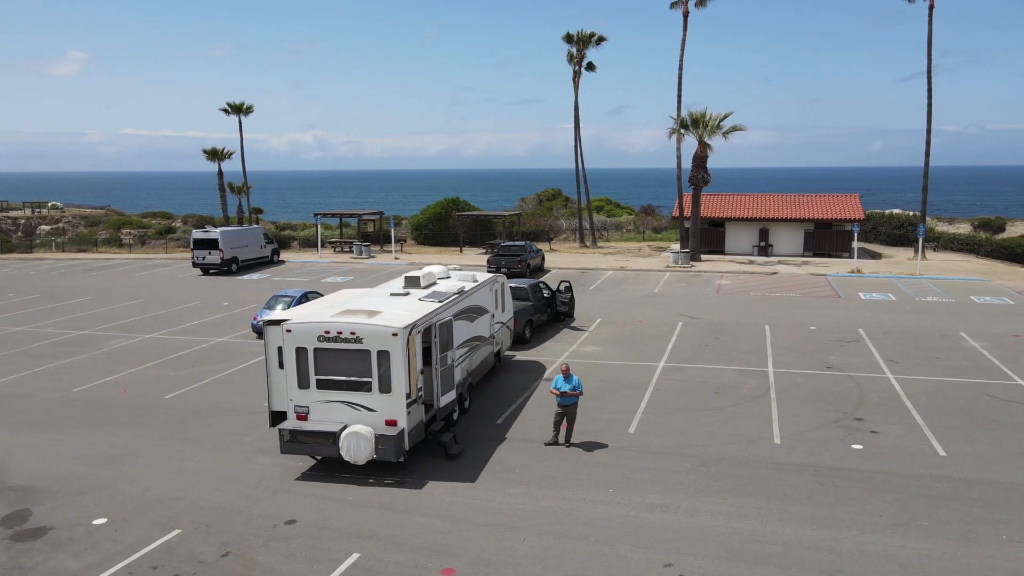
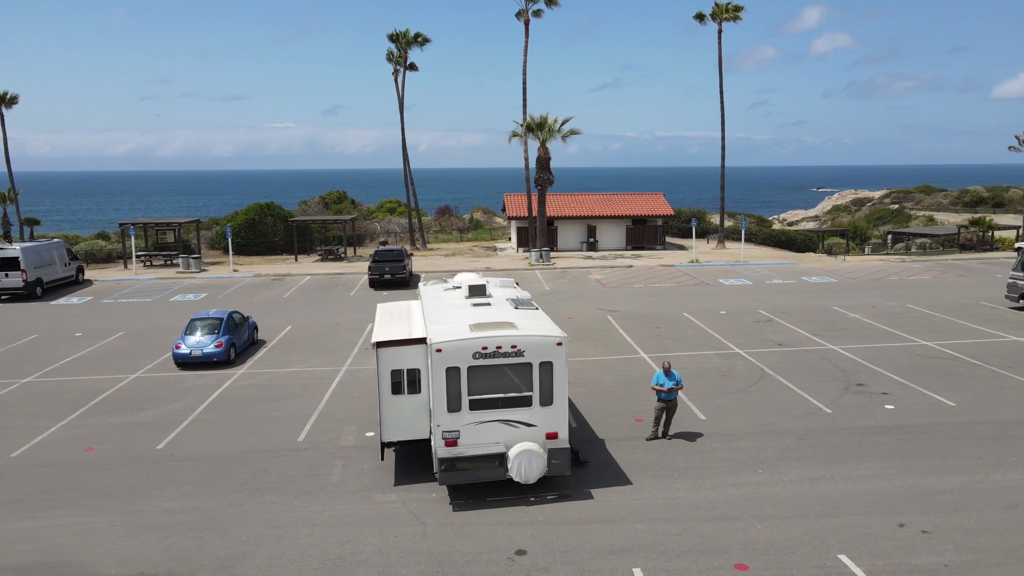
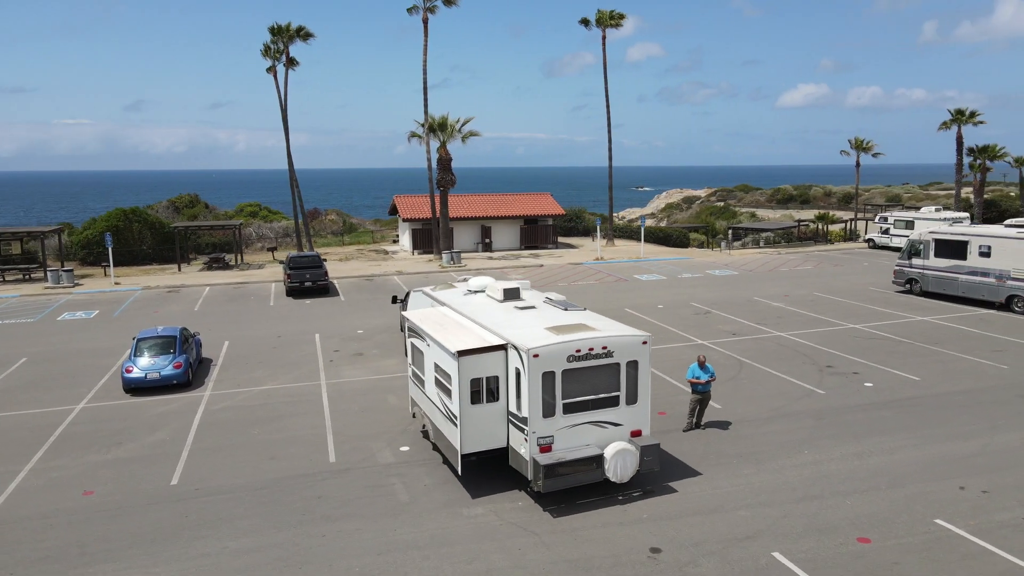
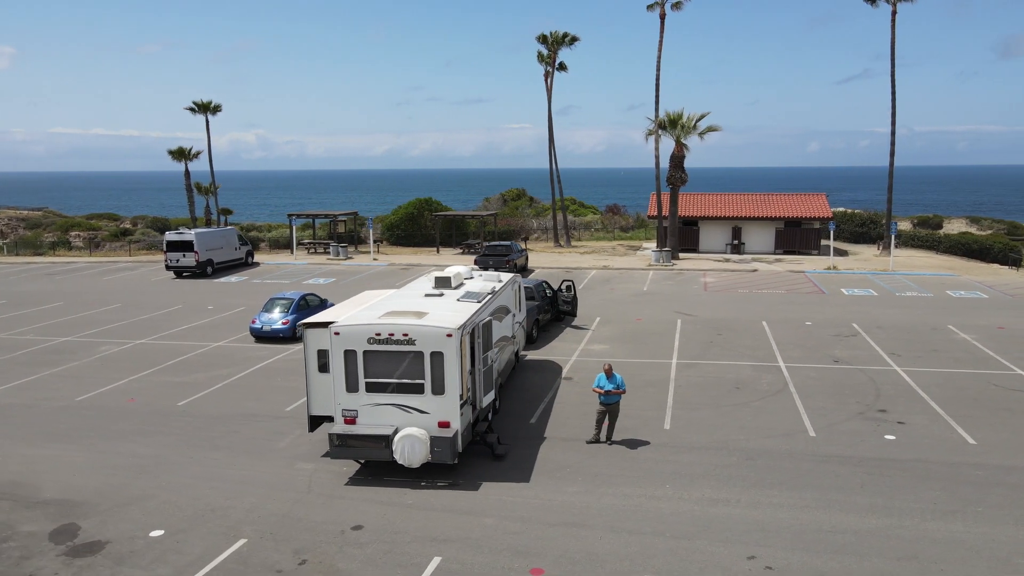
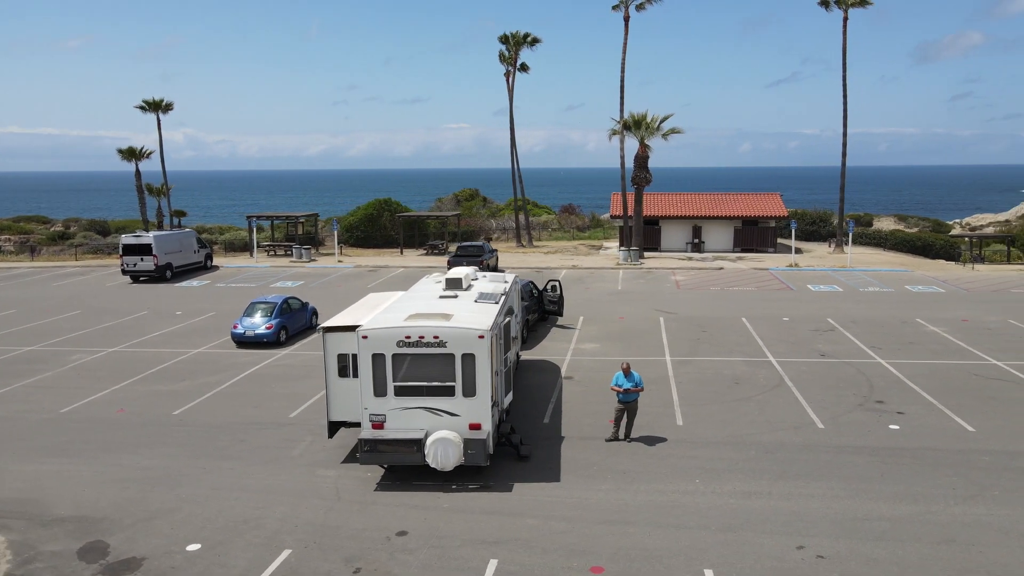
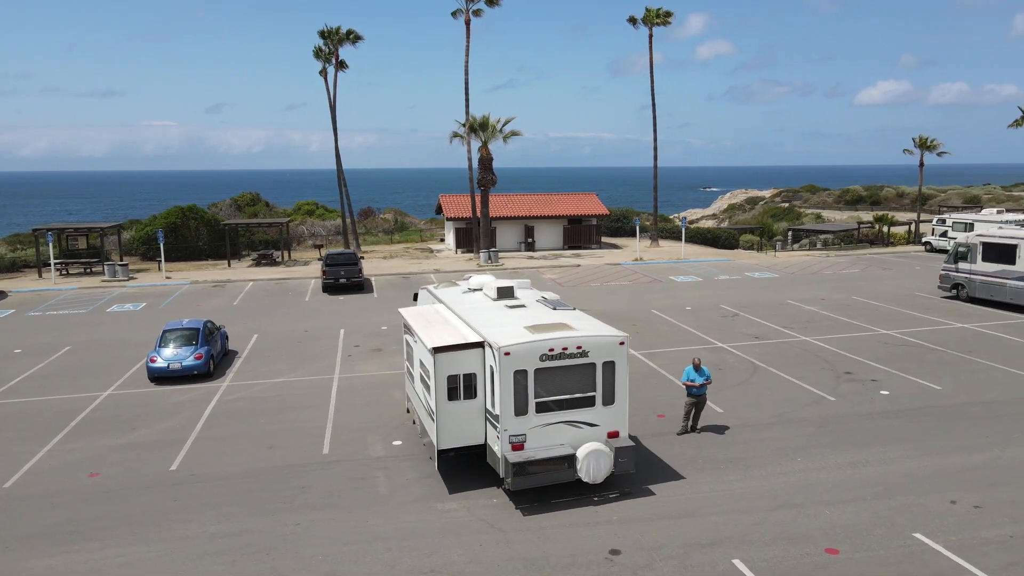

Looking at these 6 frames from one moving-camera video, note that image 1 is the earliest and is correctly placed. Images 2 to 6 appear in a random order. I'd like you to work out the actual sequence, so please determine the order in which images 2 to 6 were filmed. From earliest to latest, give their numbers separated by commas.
4, 5, 2, 6, 3
